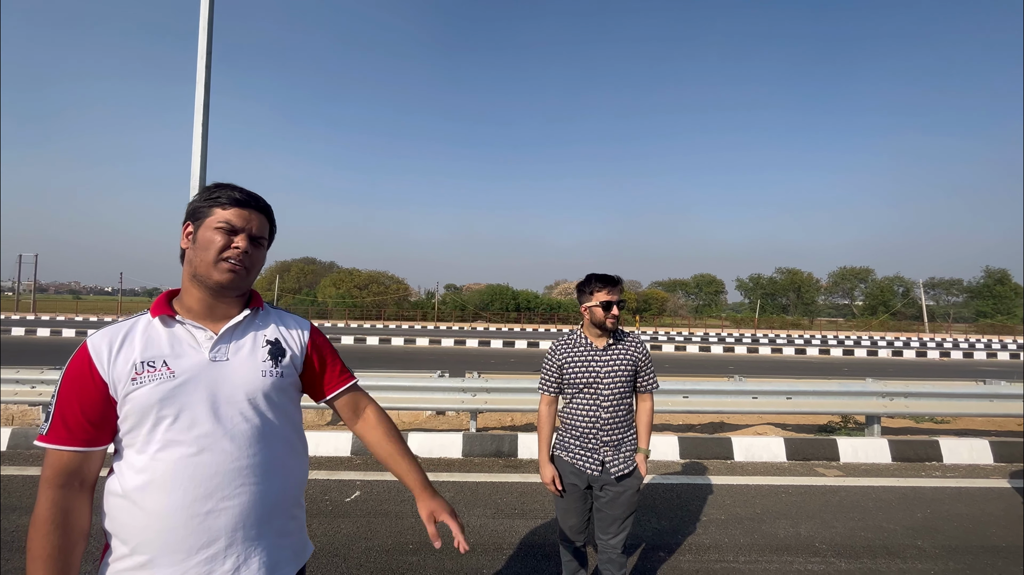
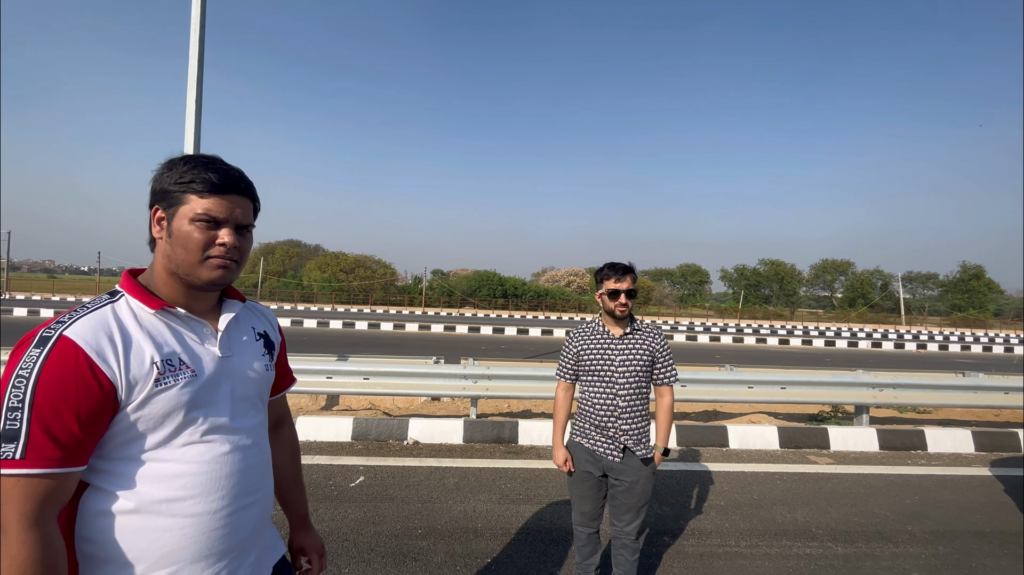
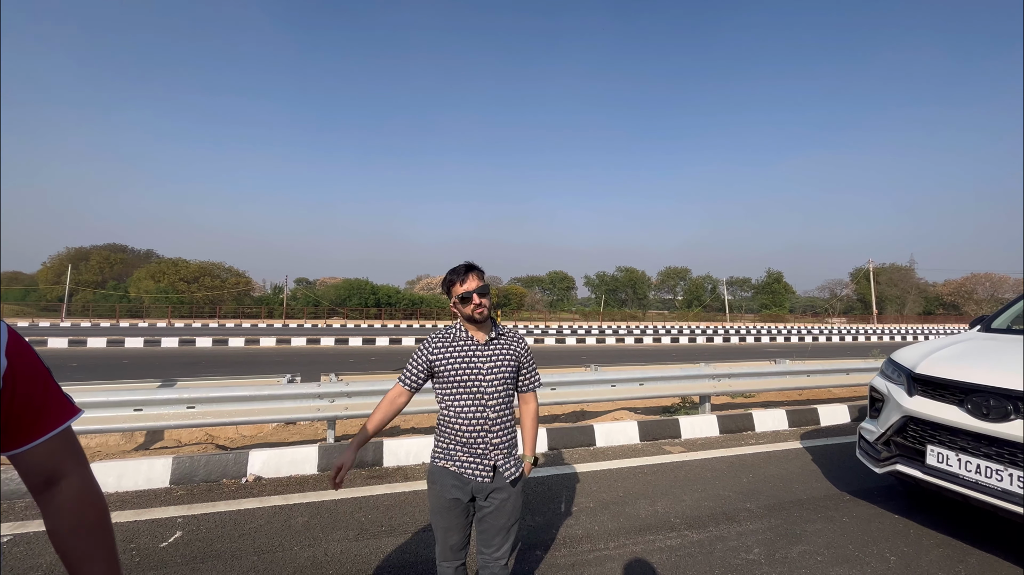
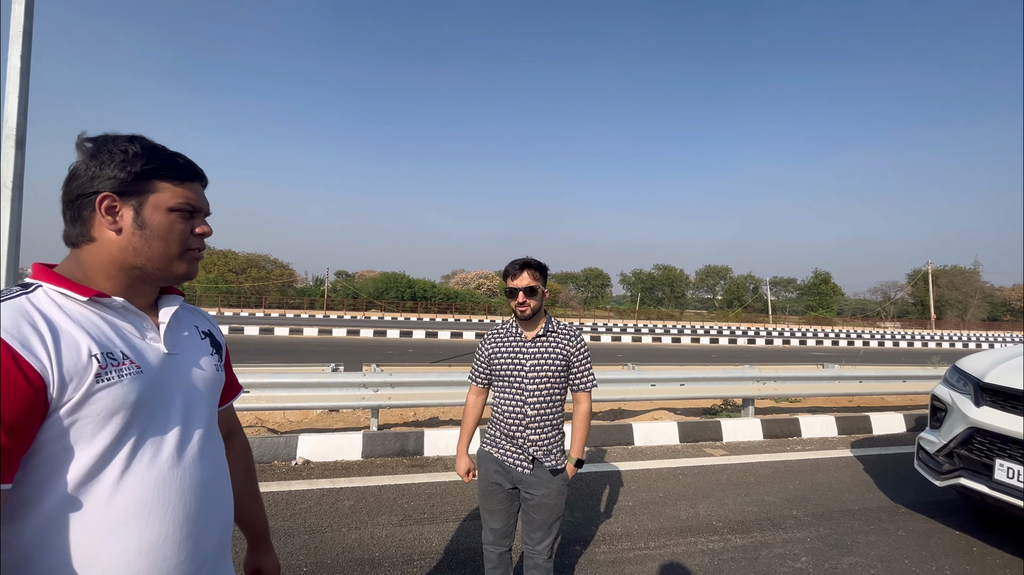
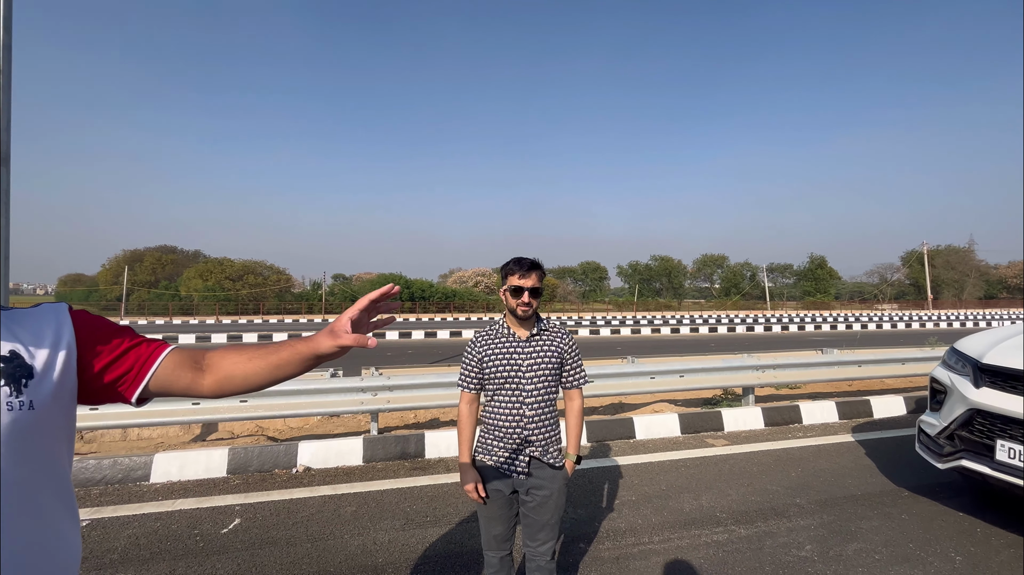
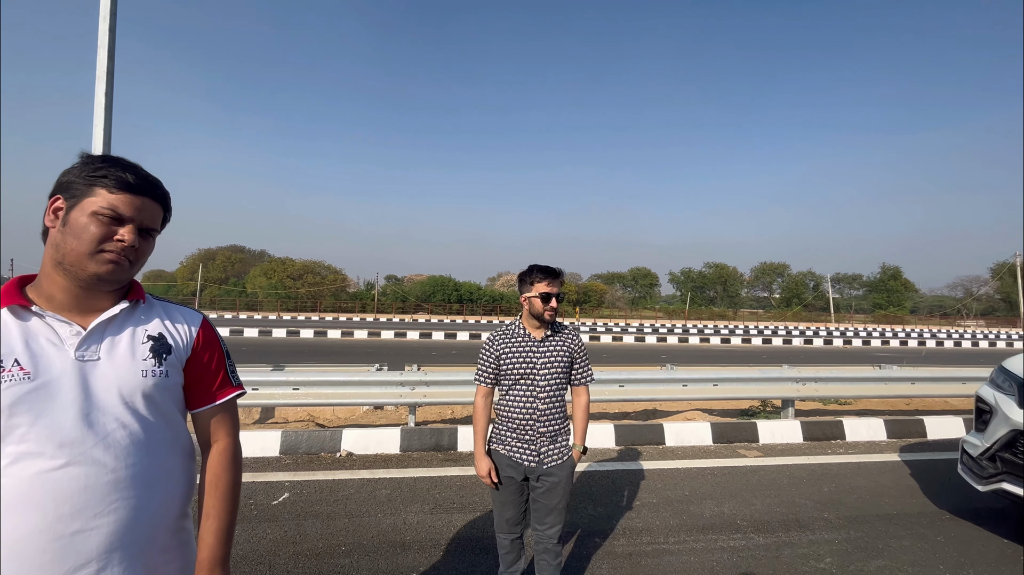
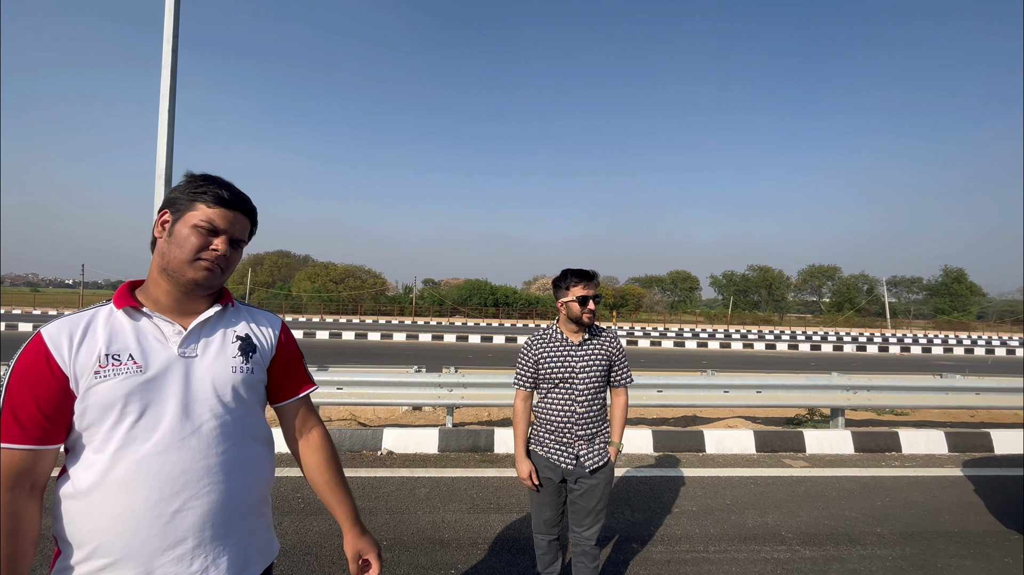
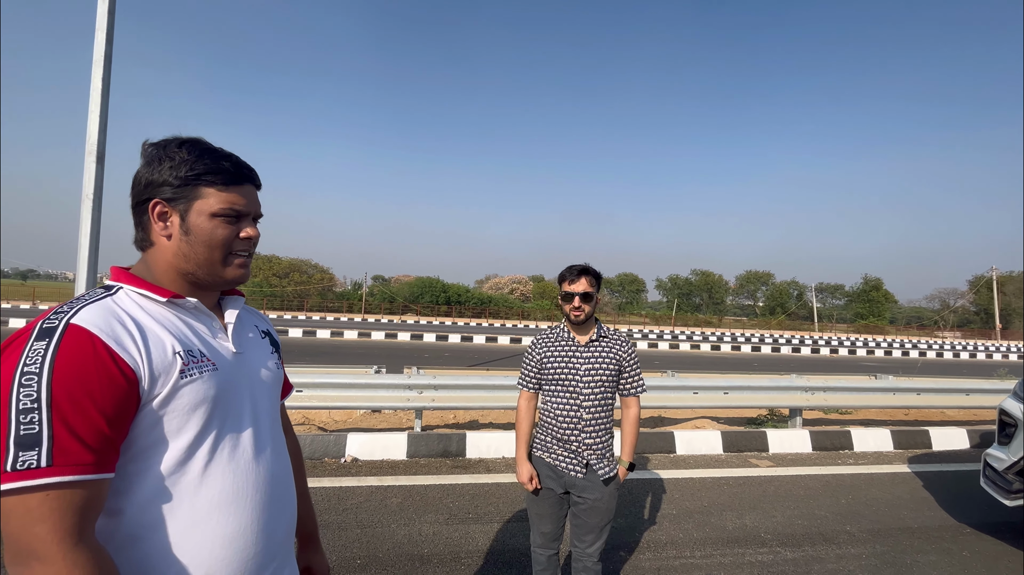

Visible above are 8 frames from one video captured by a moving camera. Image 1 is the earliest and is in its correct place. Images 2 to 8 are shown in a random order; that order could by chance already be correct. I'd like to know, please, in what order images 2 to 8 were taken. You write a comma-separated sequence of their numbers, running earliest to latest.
7, 6, 5, 3, 4, 8, 2
